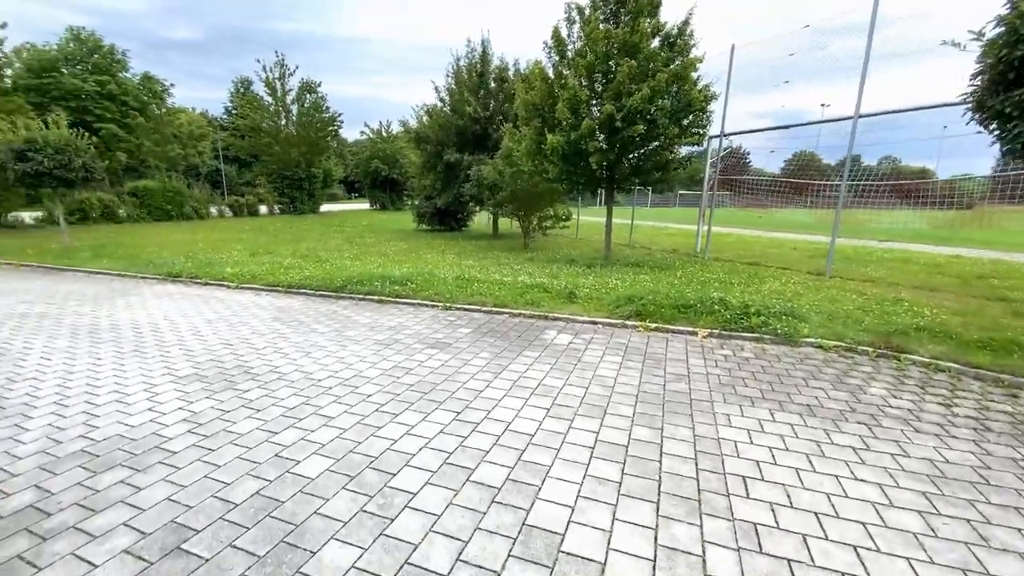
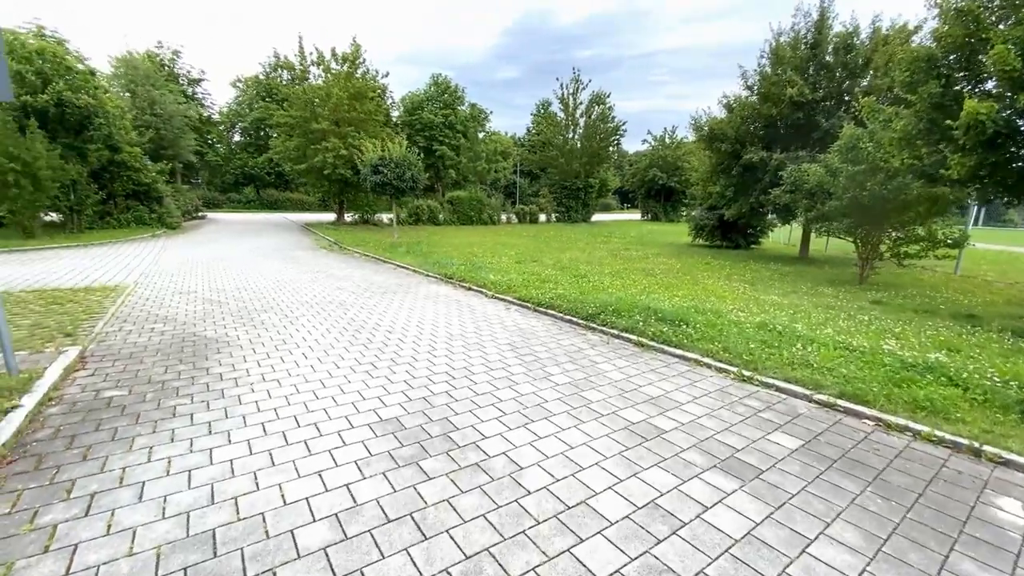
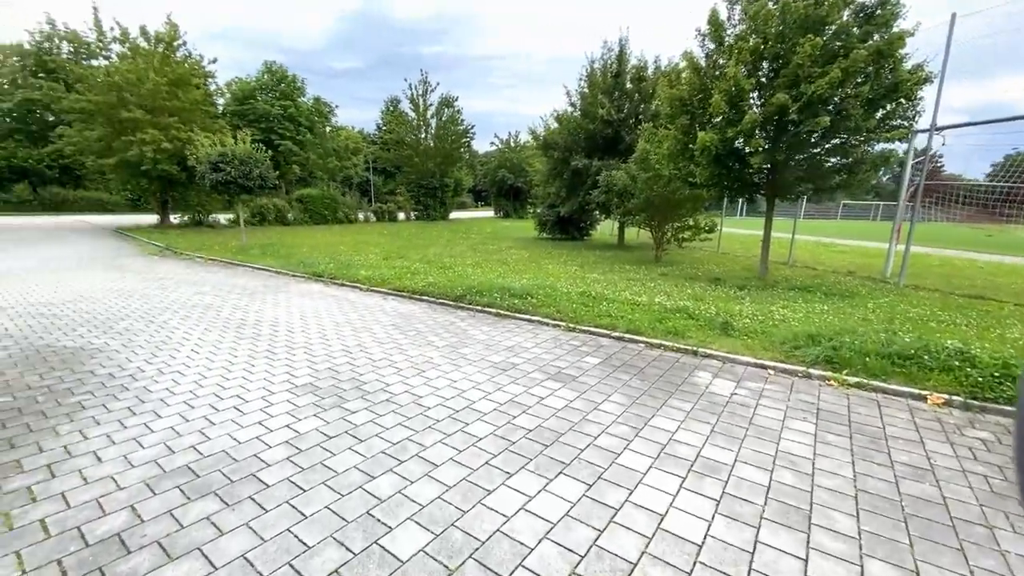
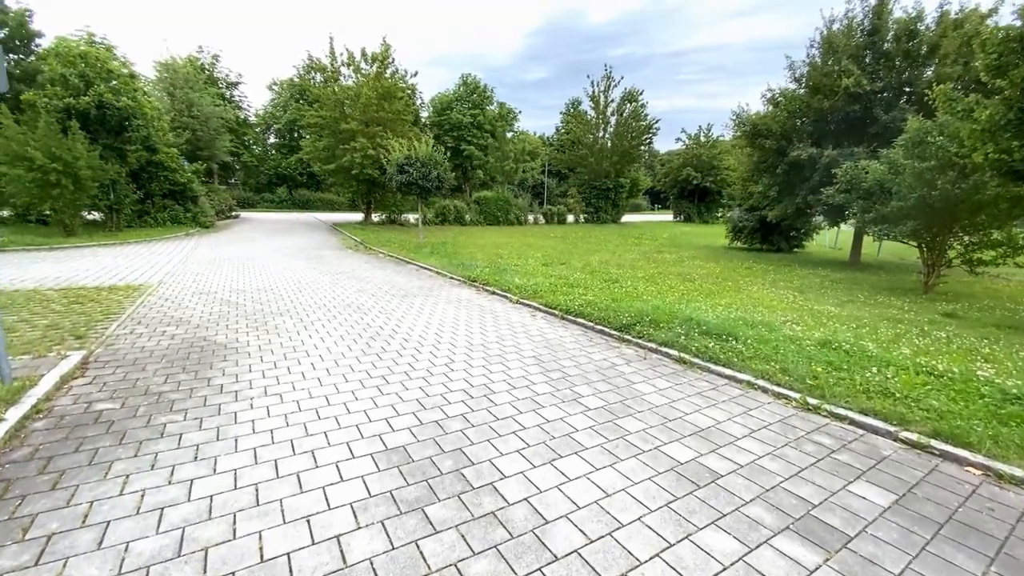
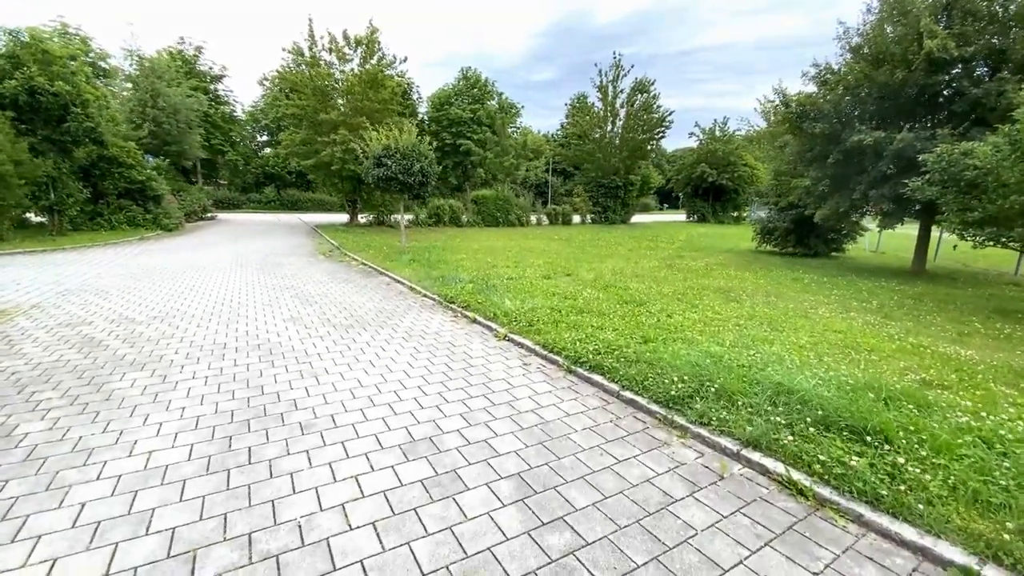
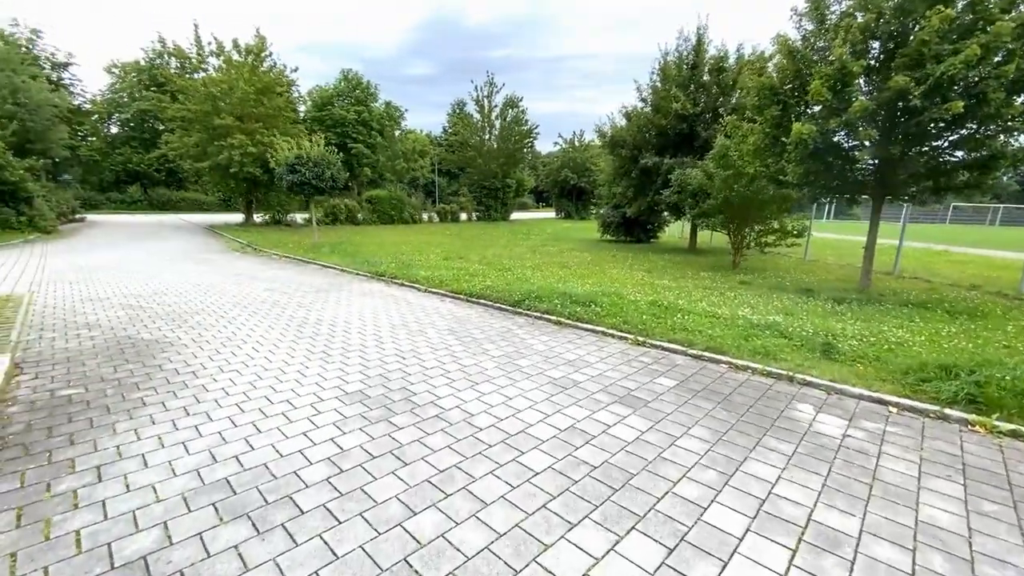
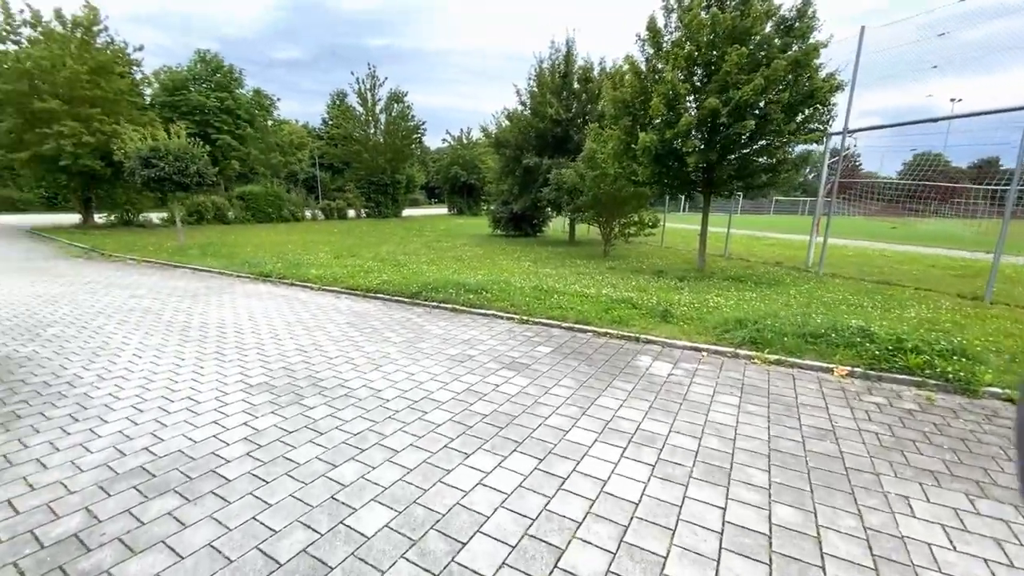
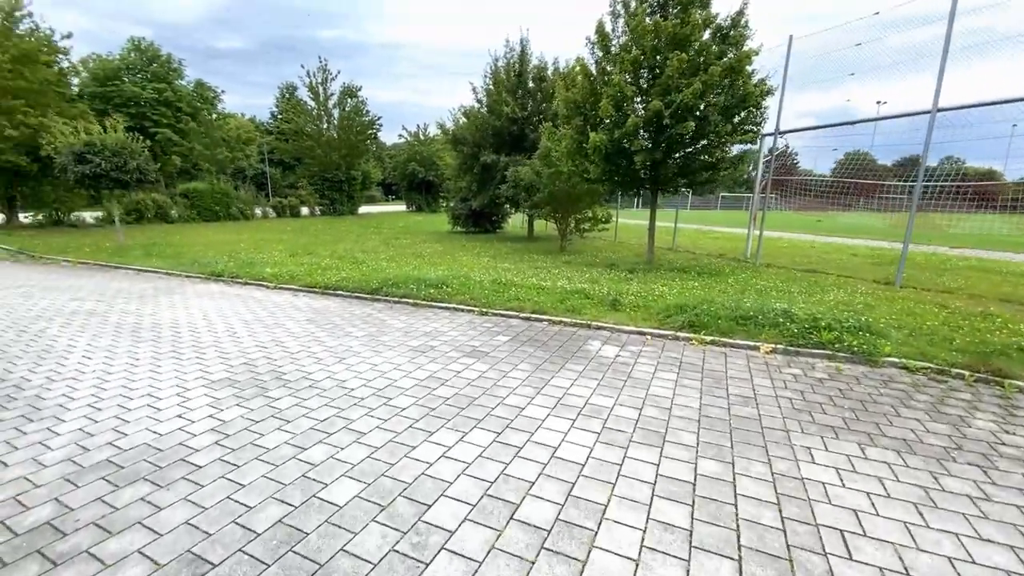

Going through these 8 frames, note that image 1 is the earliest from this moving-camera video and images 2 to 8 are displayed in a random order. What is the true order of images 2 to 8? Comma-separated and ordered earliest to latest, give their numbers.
8, 7, 3, 6, 2, 4, 5
